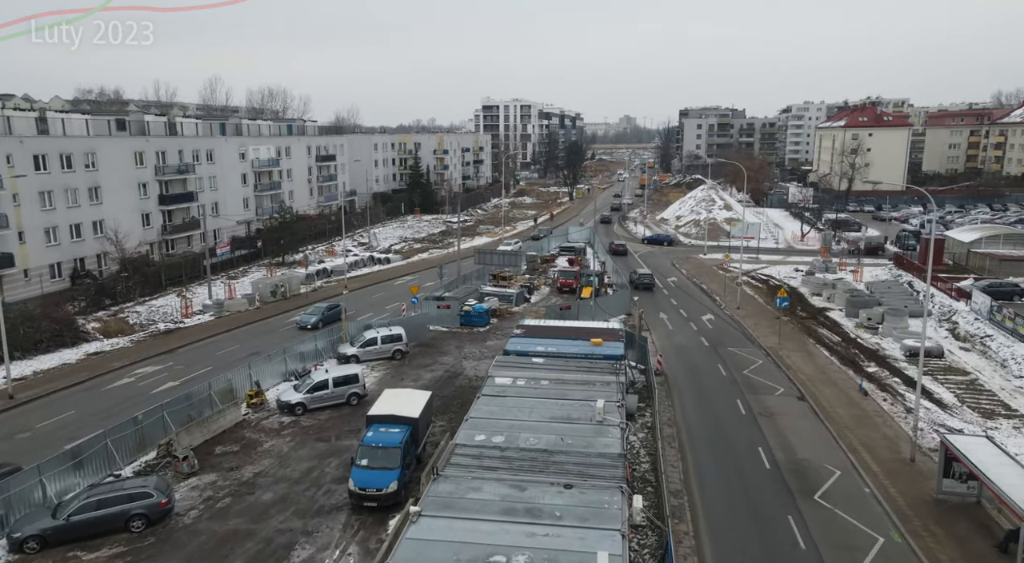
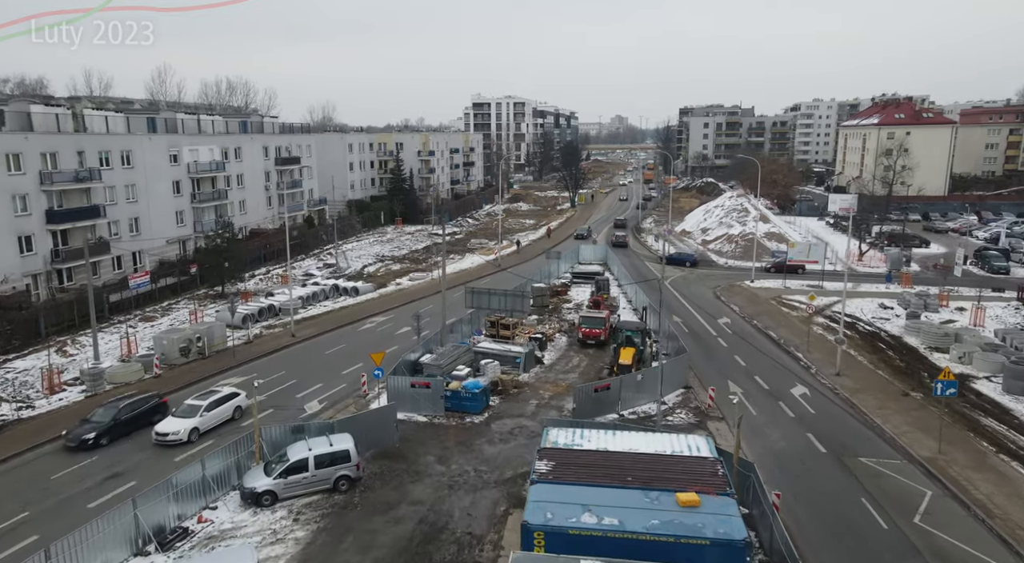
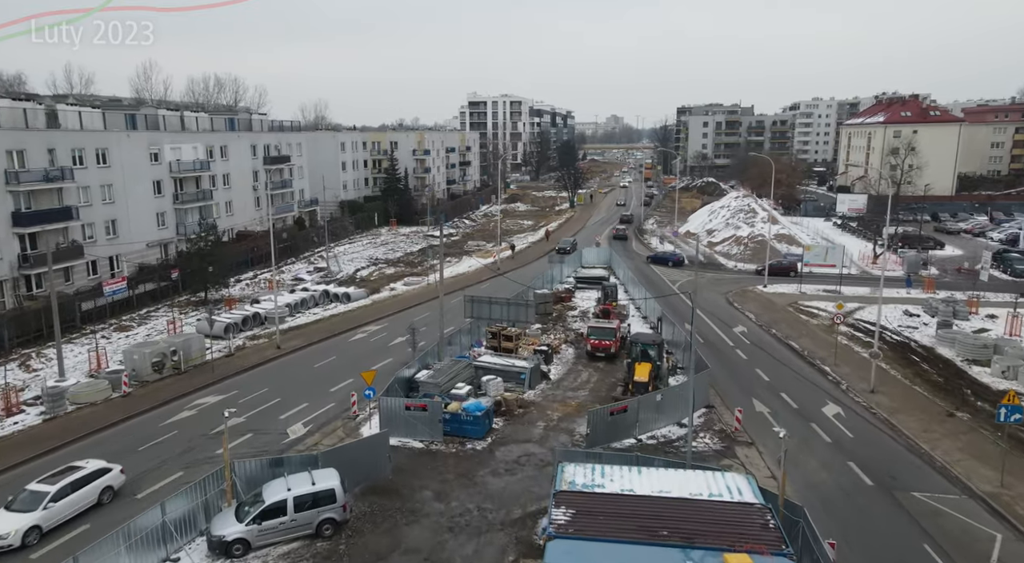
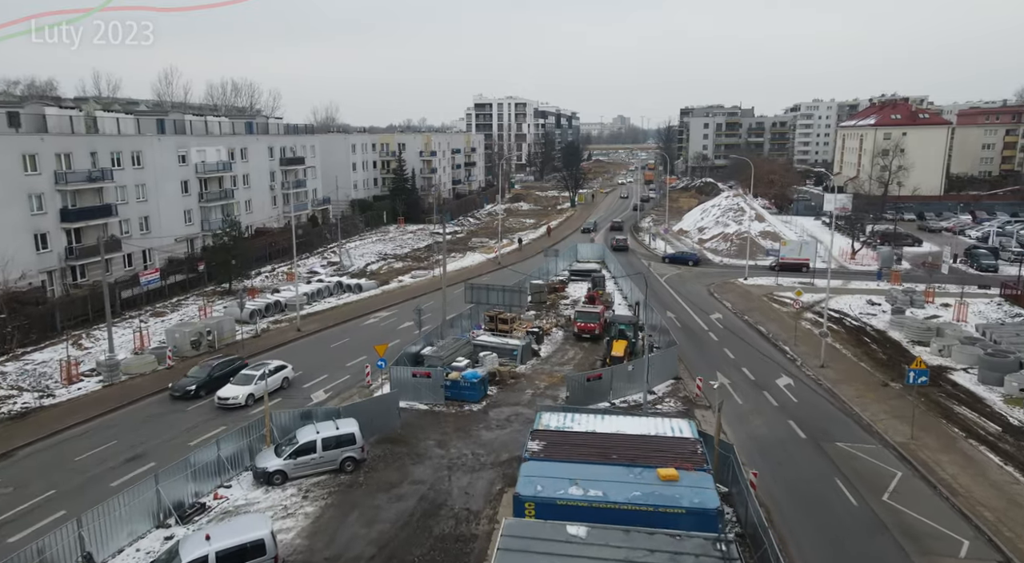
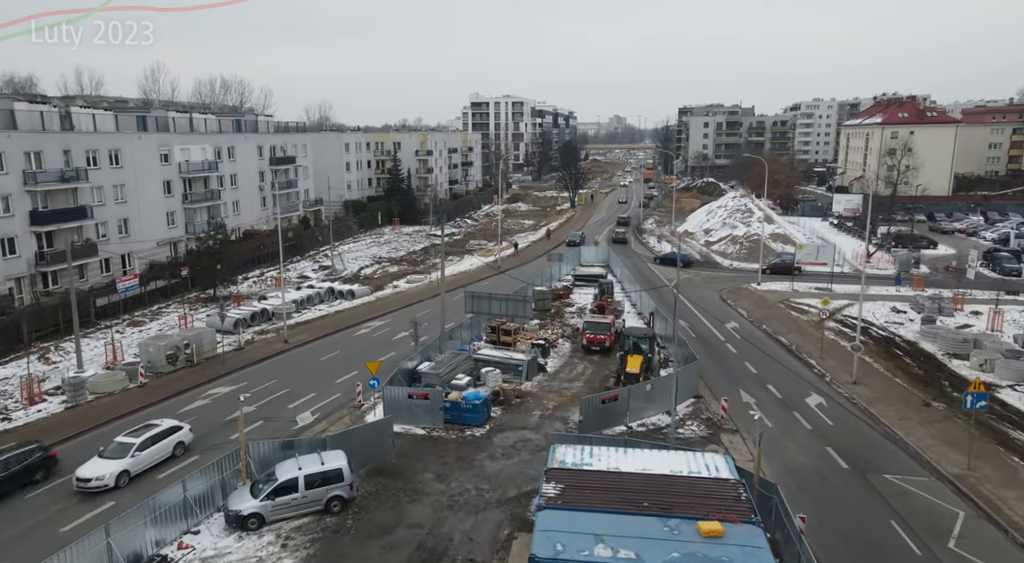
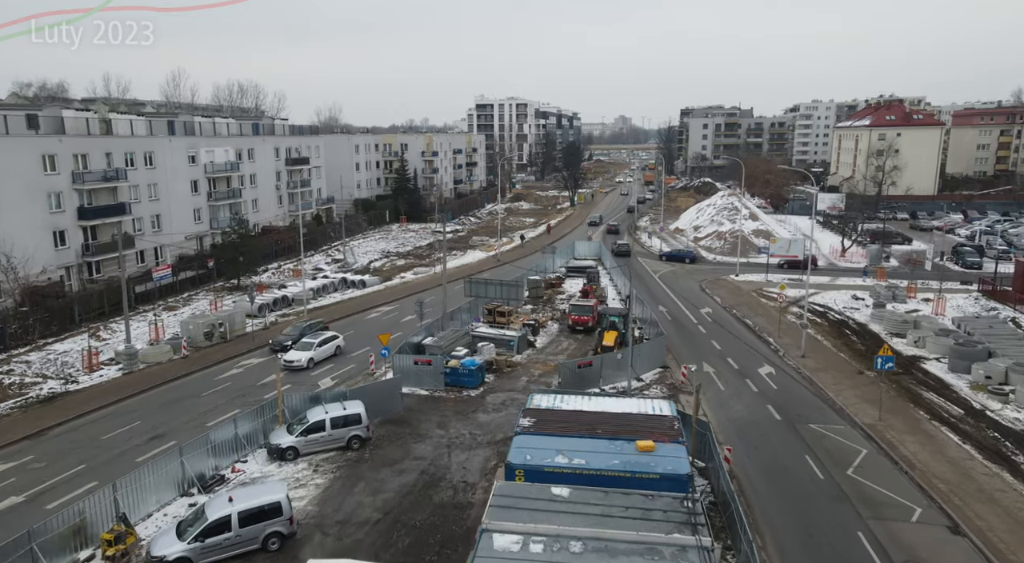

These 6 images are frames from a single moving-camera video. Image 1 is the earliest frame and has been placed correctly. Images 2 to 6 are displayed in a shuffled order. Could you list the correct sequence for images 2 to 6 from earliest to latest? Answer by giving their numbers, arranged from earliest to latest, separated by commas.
6, 4, 2, 5, 3
